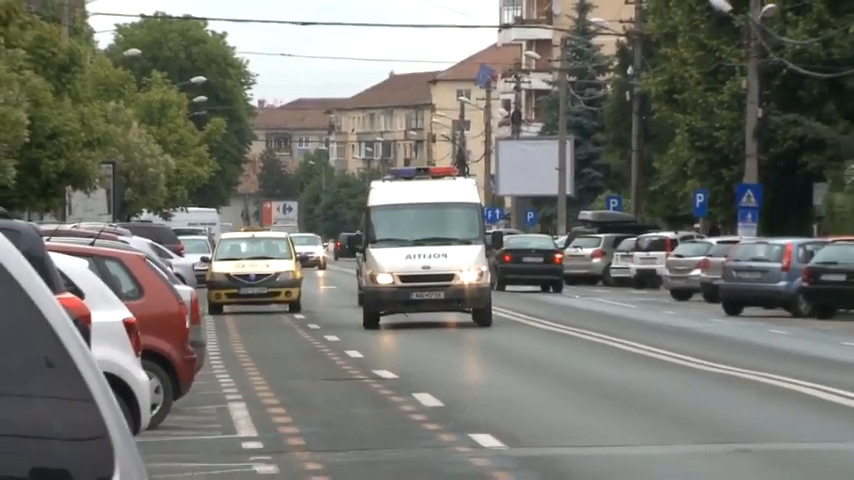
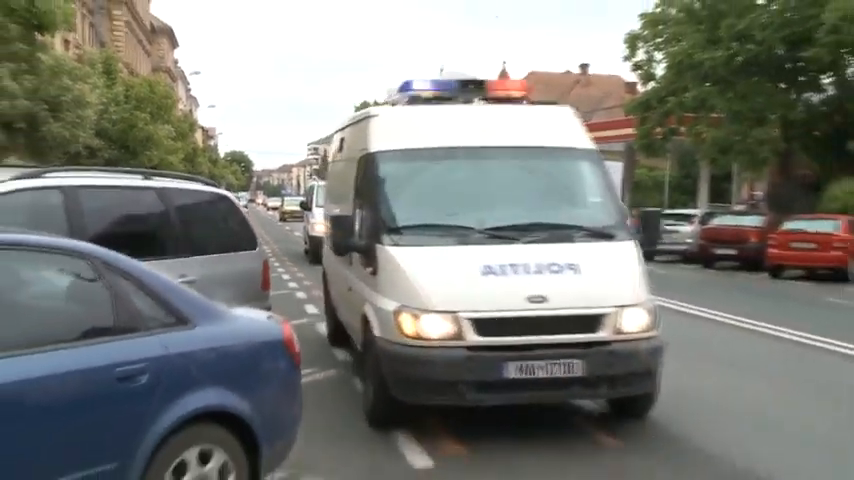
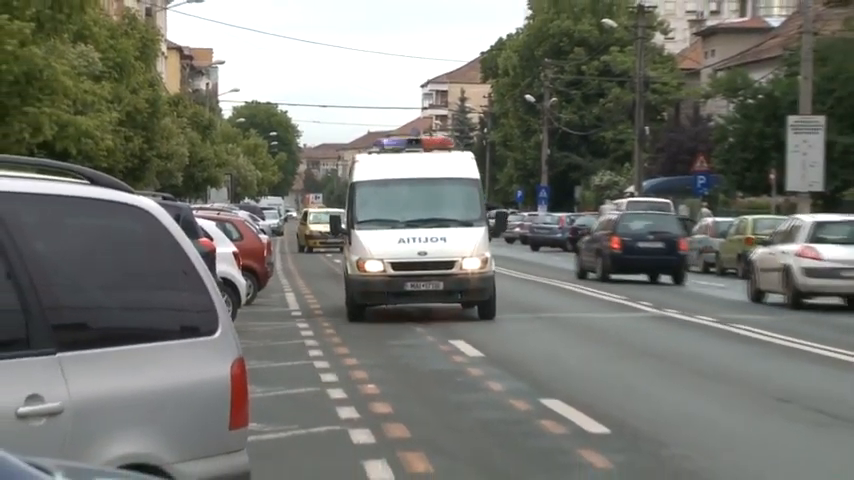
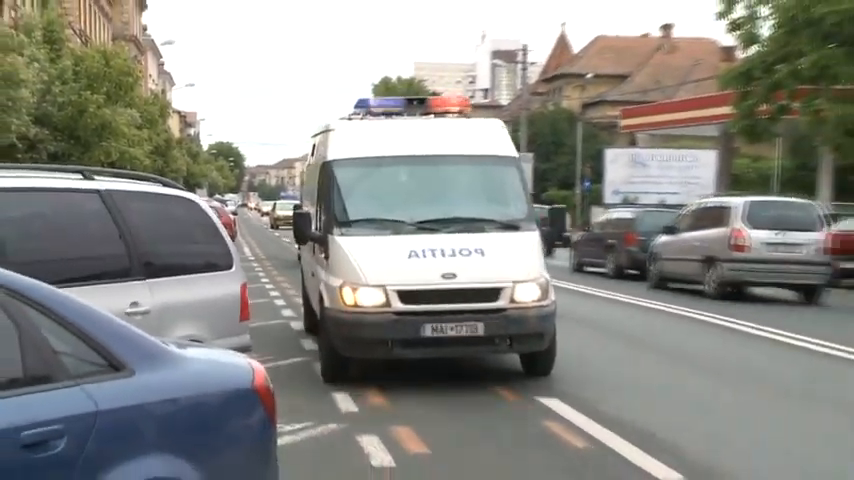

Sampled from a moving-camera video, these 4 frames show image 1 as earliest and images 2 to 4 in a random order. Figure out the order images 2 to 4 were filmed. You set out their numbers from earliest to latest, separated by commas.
3, 4, 2
